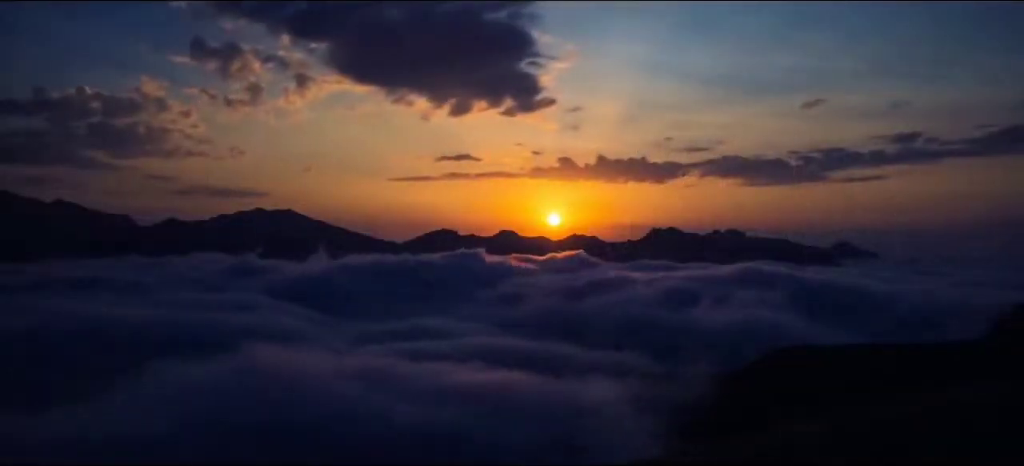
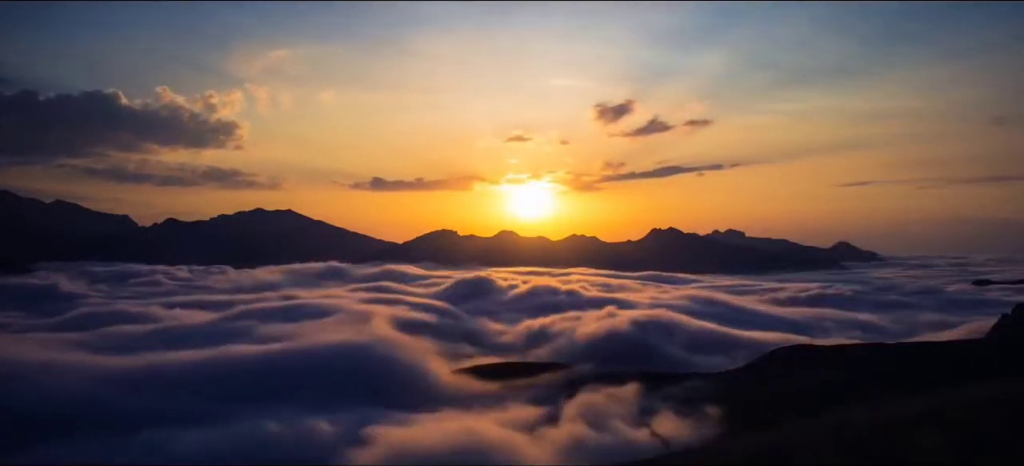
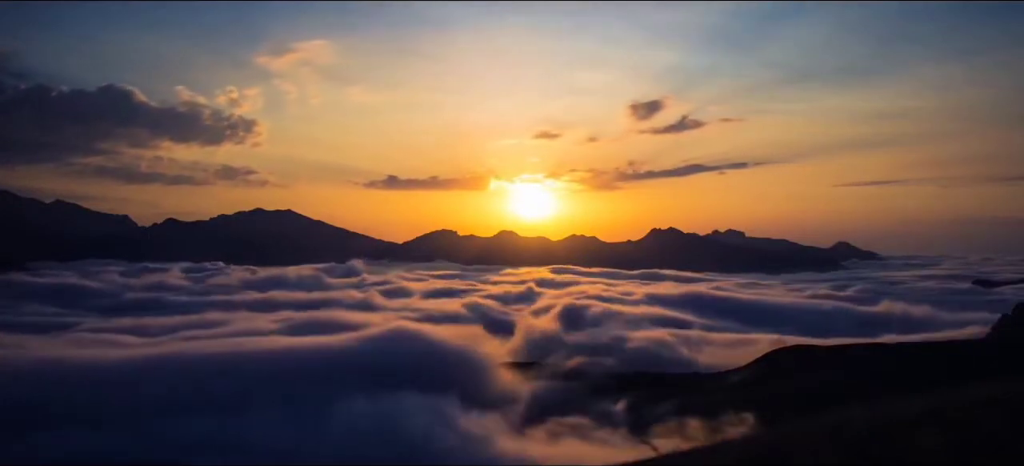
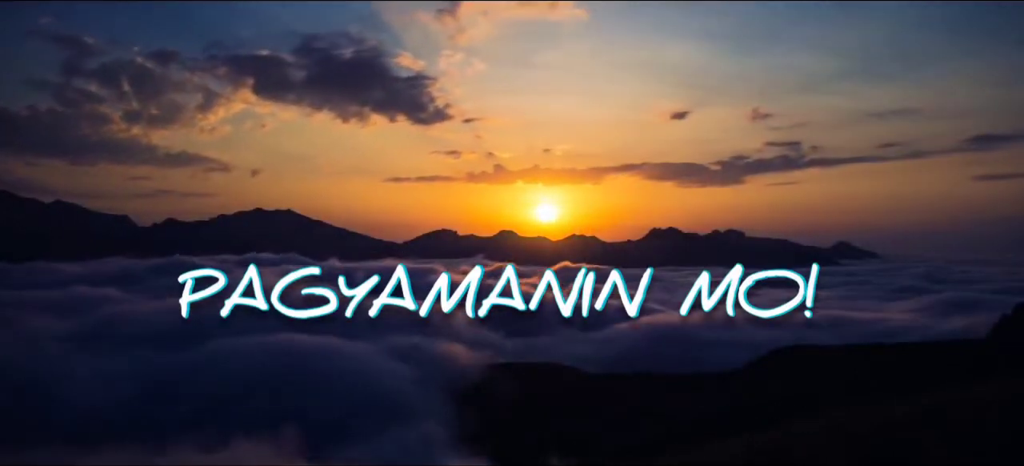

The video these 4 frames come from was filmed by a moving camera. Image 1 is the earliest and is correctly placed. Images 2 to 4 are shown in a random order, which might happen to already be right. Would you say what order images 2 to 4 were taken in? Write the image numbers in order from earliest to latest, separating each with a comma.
4, 3, 2
